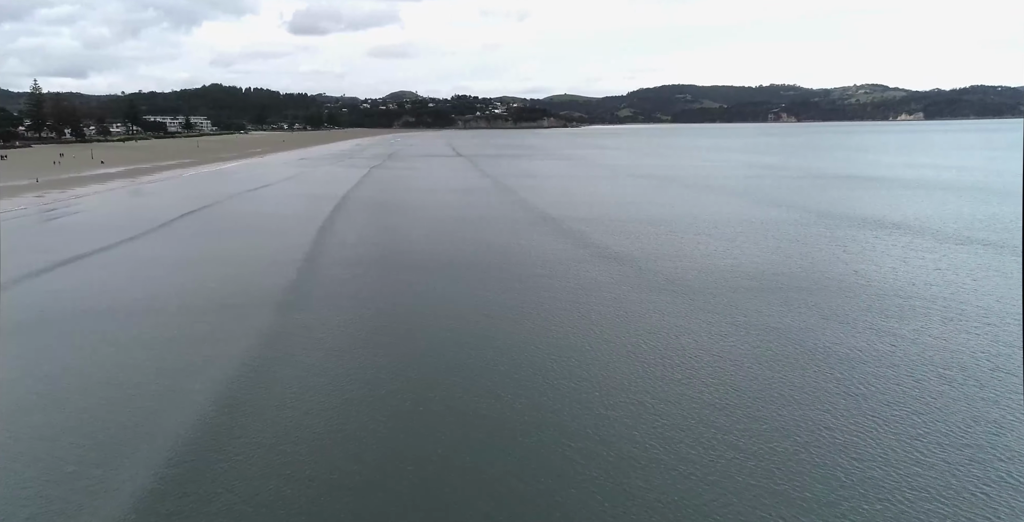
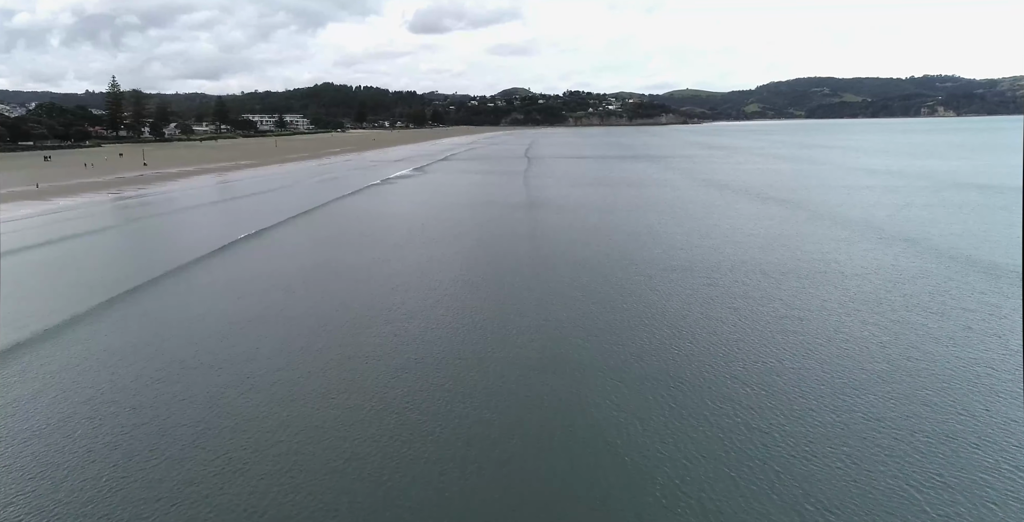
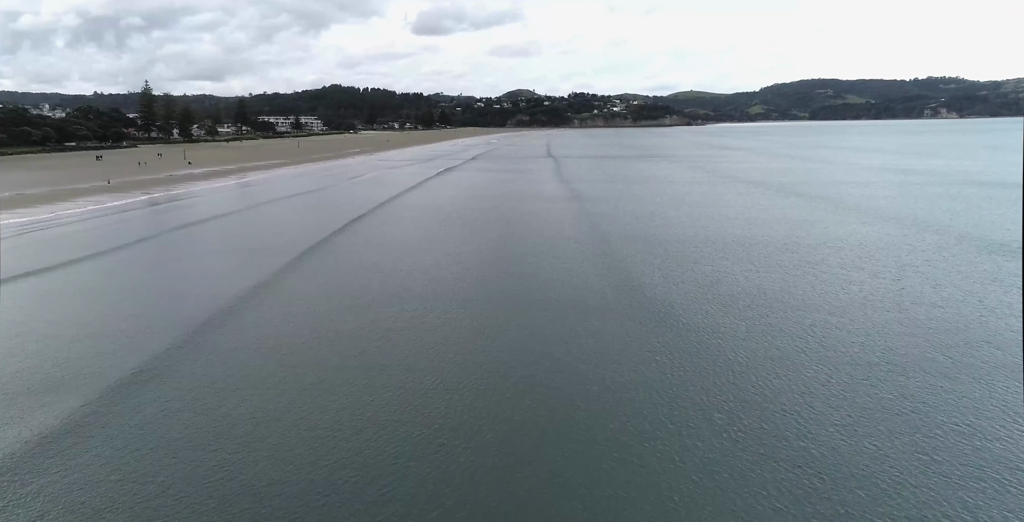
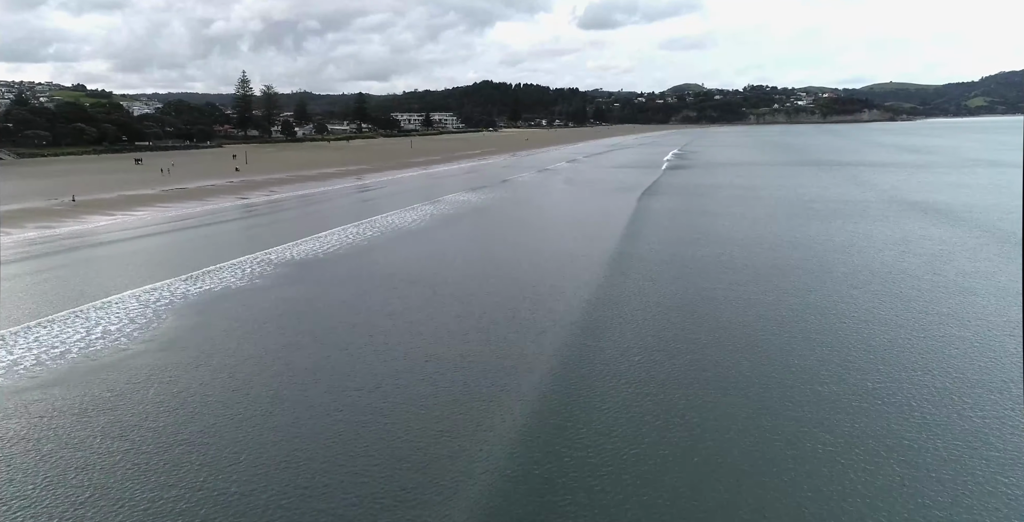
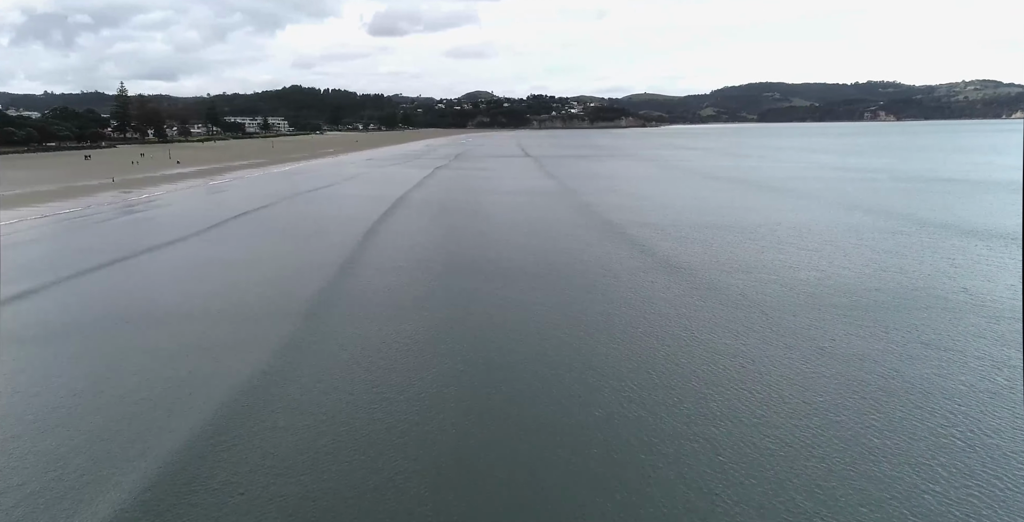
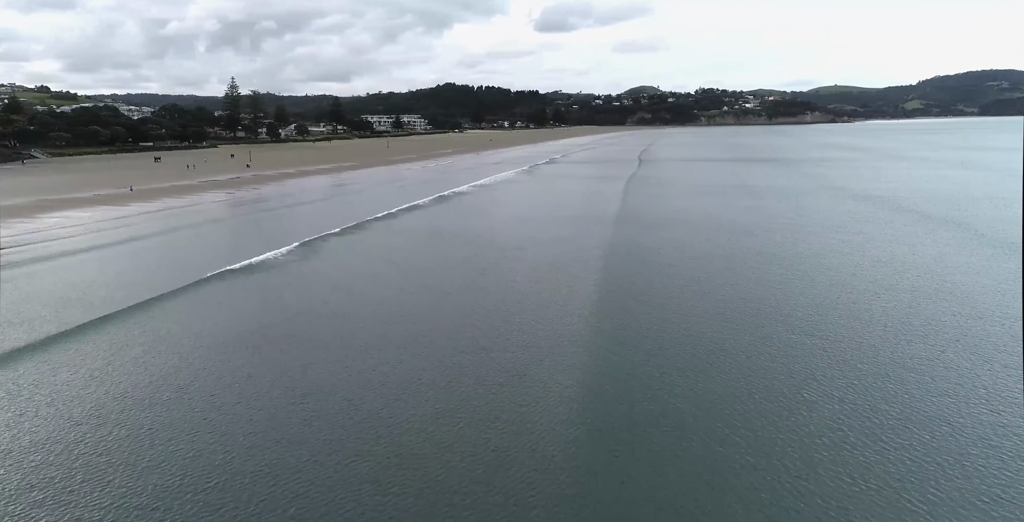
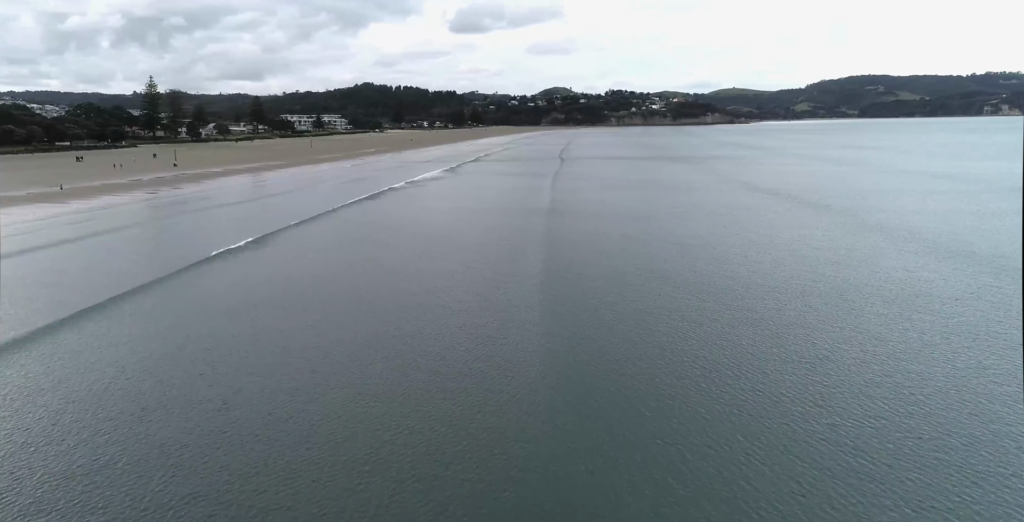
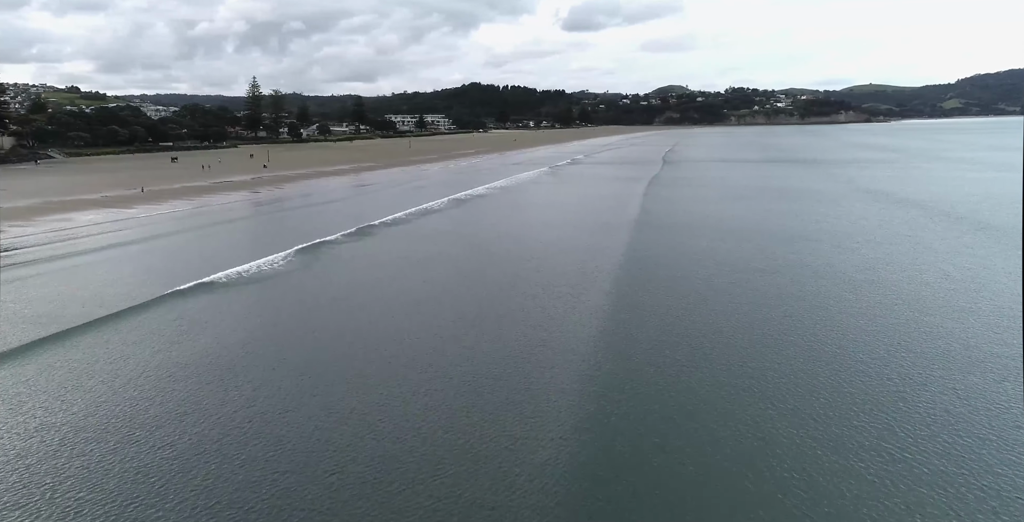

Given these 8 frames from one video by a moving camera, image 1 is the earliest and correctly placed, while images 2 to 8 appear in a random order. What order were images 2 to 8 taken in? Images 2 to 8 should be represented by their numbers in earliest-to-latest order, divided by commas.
5, 3, 2, 7, 6, 8, 4
